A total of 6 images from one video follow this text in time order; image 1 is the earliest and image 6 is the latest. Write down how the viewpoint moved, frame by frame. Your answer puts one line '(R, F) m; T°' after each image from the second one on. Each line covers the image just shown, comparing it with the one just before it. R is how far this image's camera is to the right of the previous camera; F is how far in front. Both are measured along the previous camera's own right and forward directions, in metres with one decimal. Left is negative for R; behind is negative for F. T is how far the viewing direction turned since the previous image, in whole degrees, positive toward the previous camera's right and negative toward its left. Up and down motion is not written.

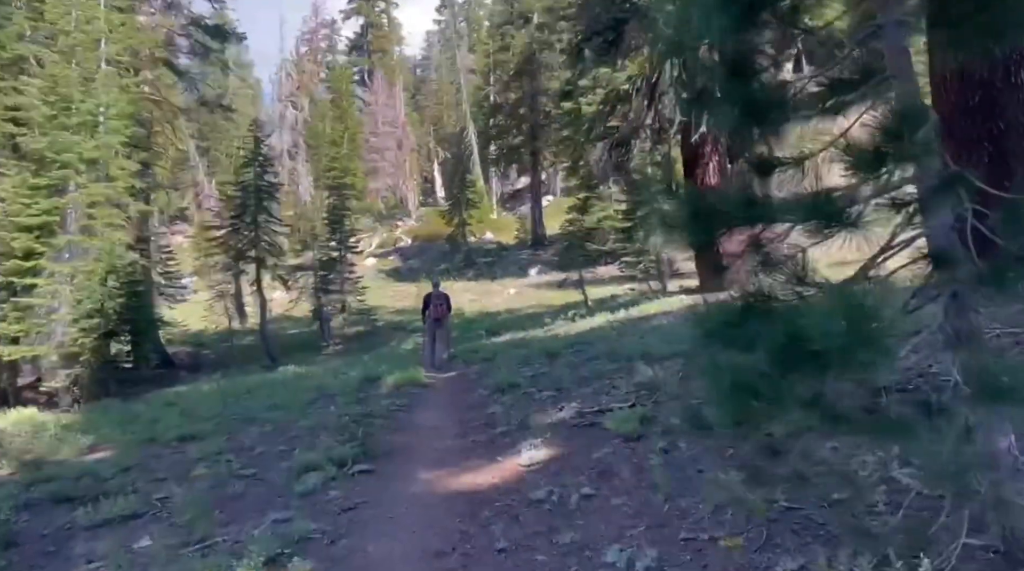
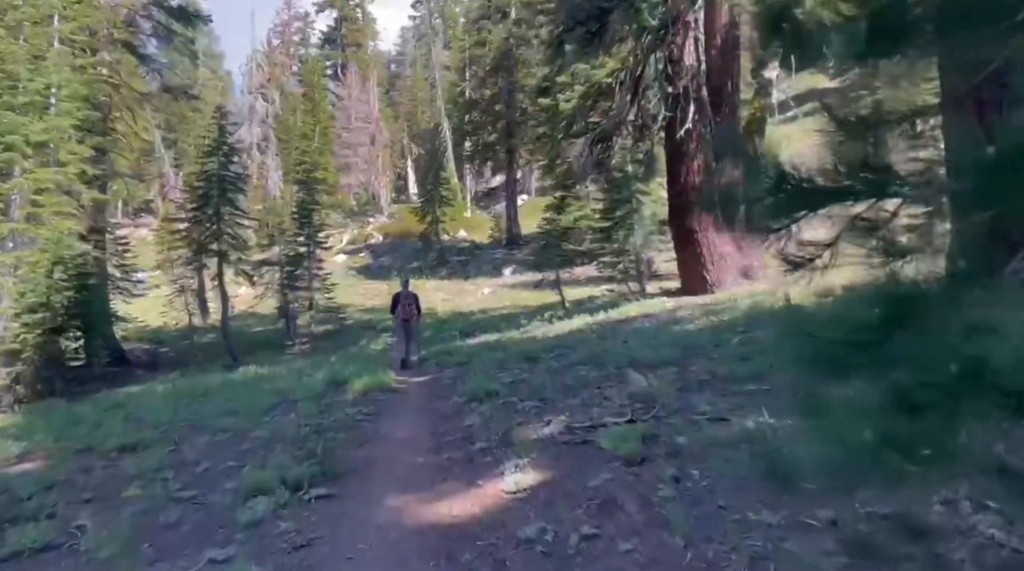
(-0.1, +0.8) m; +2°
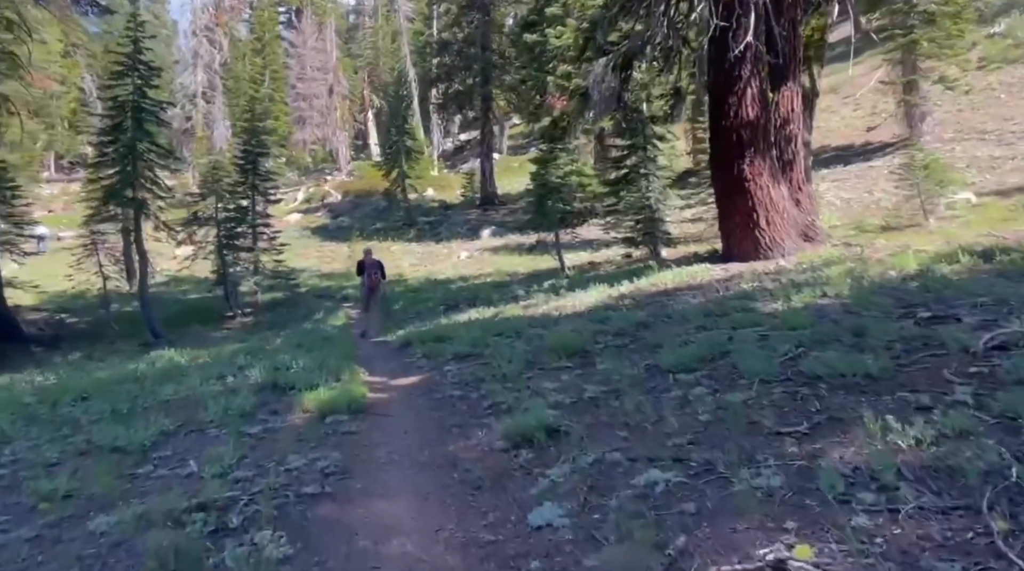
(-0.7, +4.0) m; +3°
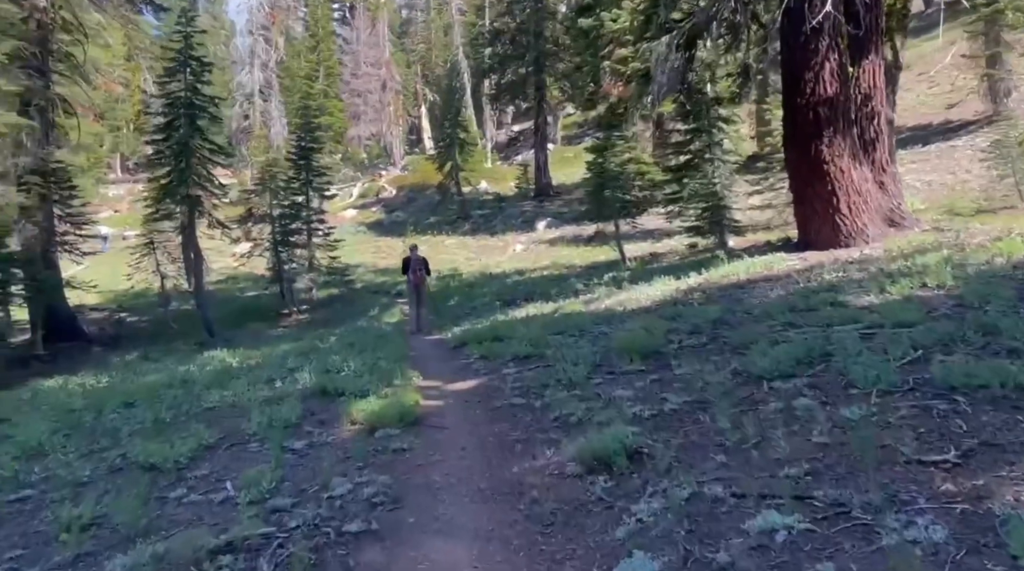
(-0.1, +0.7) m; -4°
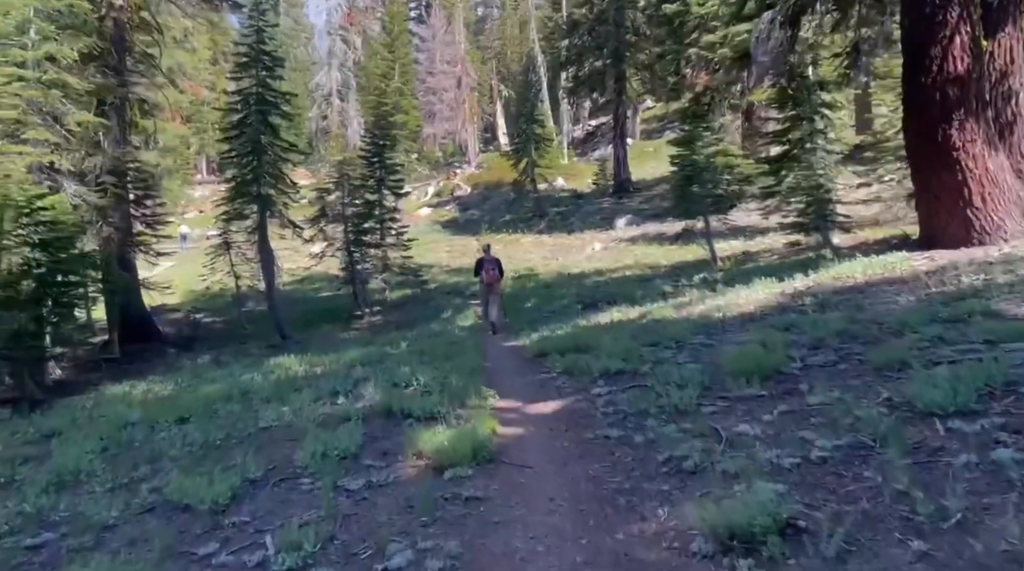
(-0.1, +1.0) m; -5°
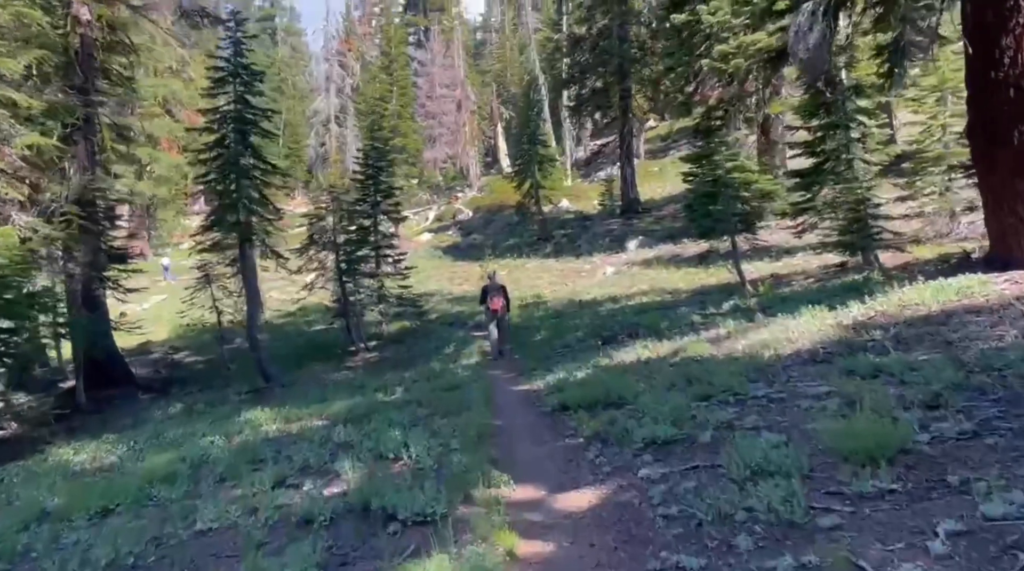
(-0.1, +1.7) m; 0°
